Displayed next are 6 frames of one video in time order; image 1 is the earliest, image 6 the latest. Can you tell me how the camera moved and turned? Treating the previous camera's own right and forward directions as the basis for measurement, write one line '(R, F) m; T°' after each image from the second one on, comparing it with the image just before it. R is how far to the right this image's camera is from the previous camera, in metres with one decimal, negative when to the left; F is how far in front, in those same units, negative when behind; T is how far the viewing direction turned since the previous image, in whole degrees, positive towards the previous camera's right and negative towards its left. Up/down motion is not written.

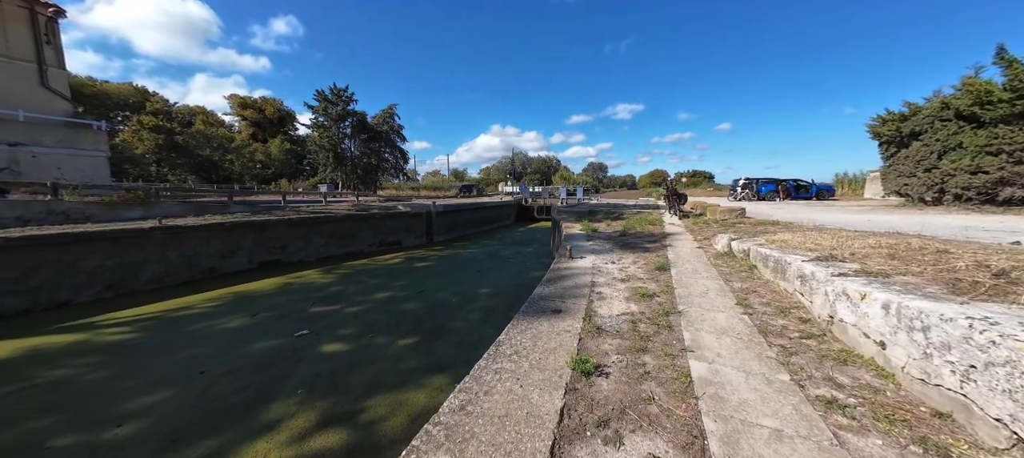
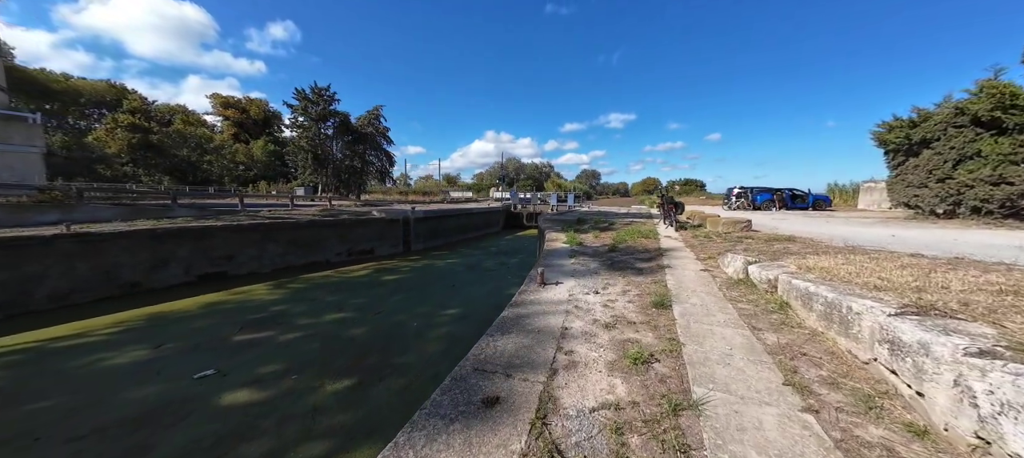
(+0.3, +0.9) m; +1°
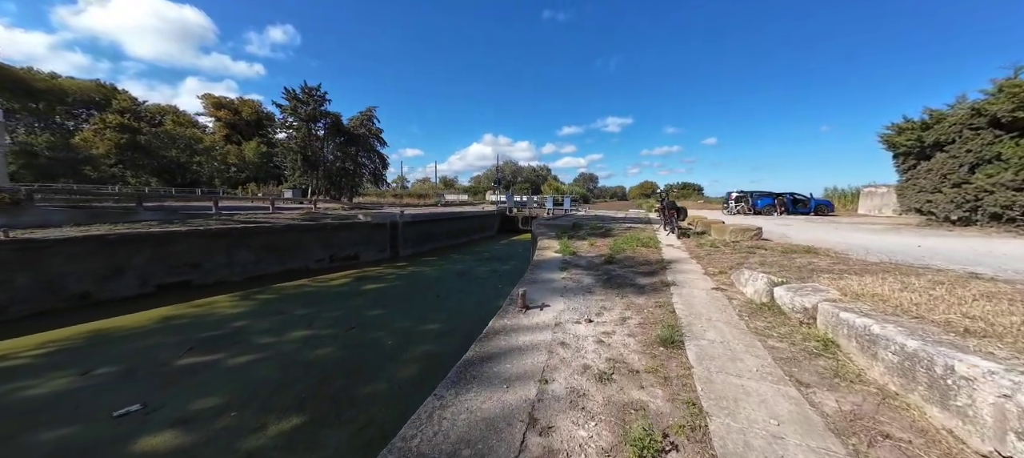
(+0.2, +0.5) m; 0°
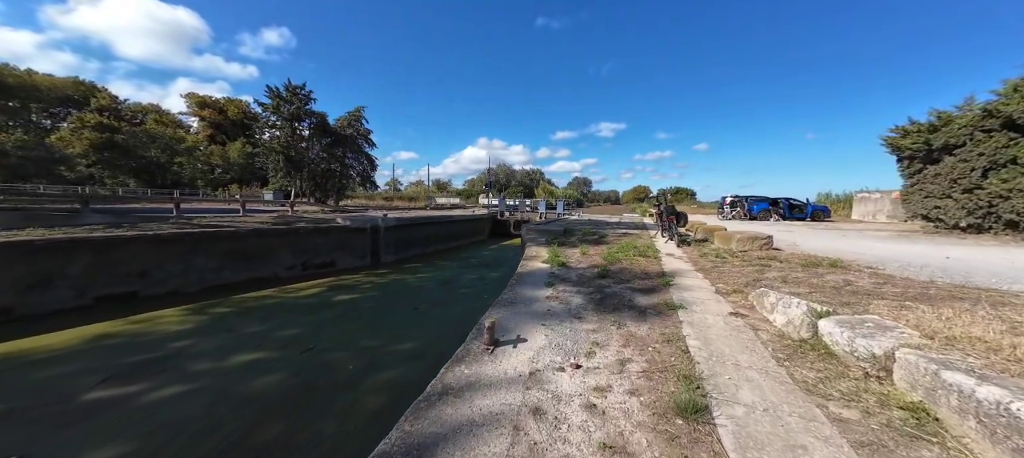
(+0.2, +0.6) m; +1°
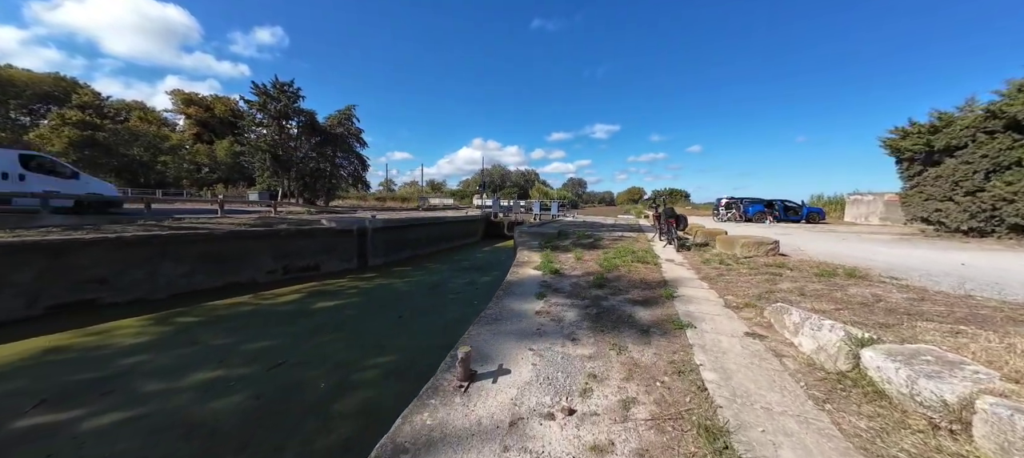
(+0.1, +0.3) m; +1°
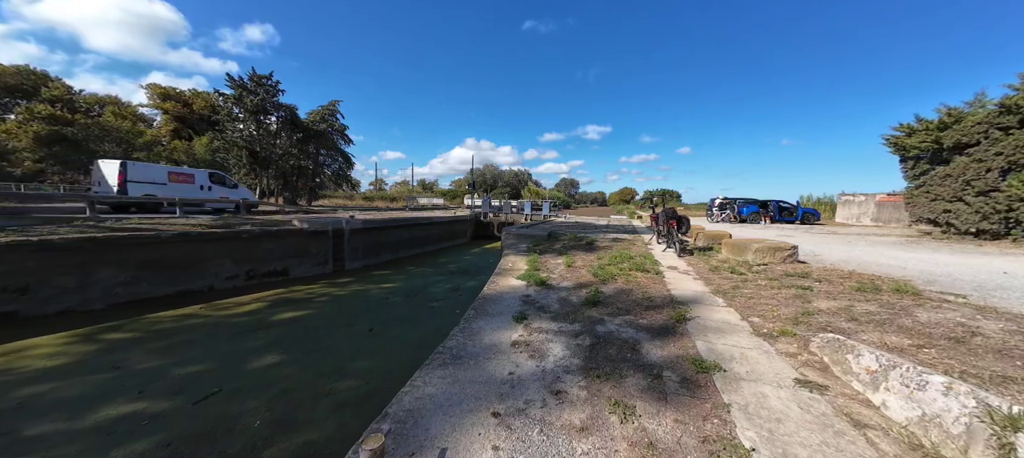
(+0.1, +0.6) m; +1°
